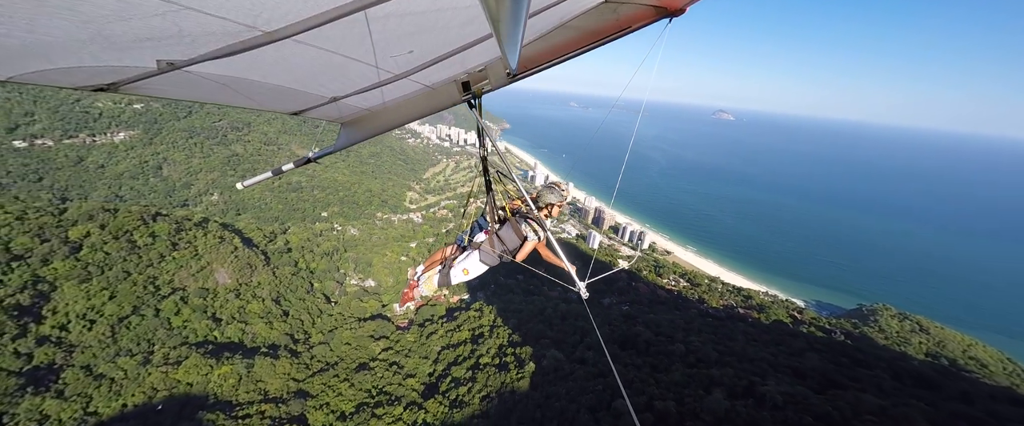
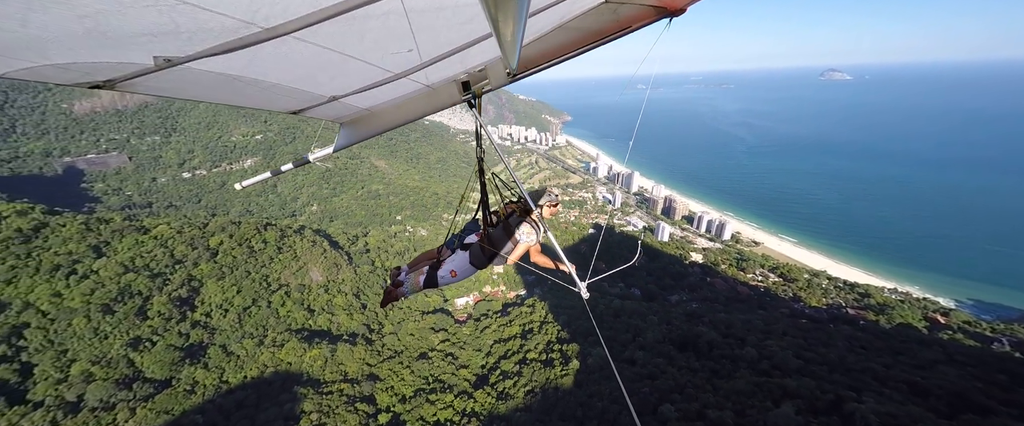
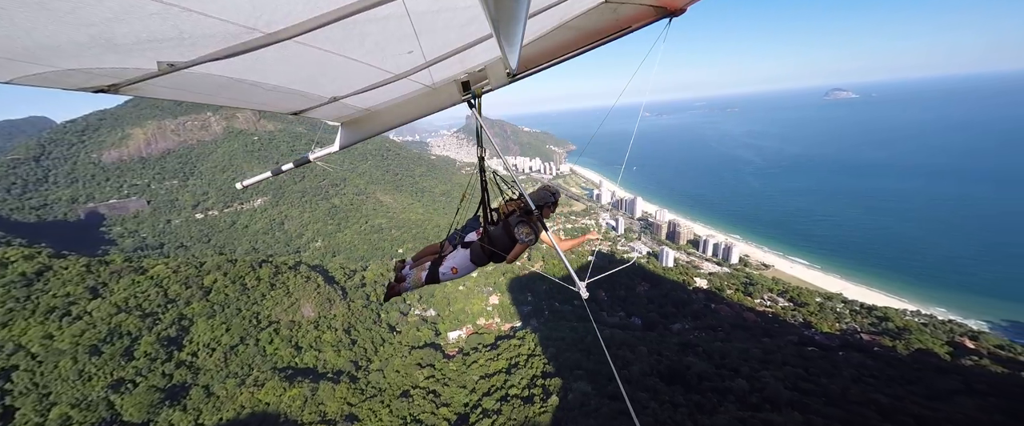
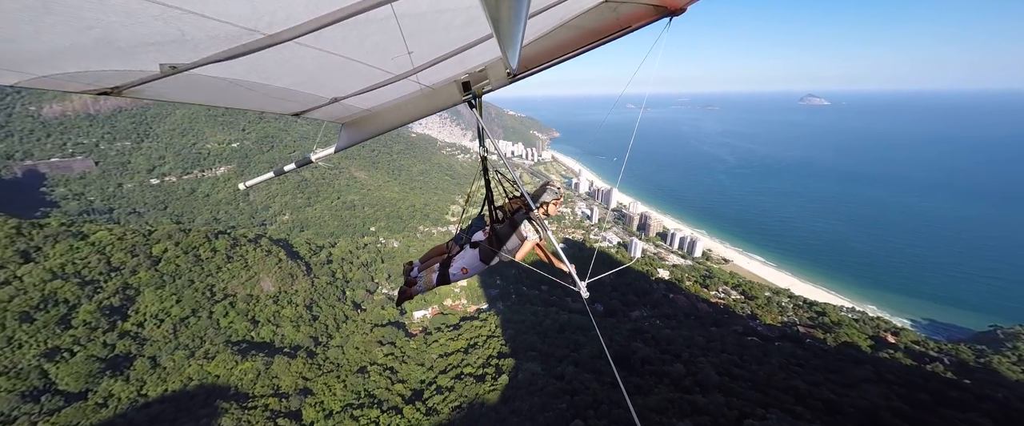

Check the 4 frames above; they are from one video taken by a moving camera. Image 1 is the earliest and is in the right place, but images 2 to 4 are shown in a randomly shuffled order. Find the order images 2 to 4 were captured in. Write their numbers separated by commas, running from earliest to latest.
2, 3, 4
